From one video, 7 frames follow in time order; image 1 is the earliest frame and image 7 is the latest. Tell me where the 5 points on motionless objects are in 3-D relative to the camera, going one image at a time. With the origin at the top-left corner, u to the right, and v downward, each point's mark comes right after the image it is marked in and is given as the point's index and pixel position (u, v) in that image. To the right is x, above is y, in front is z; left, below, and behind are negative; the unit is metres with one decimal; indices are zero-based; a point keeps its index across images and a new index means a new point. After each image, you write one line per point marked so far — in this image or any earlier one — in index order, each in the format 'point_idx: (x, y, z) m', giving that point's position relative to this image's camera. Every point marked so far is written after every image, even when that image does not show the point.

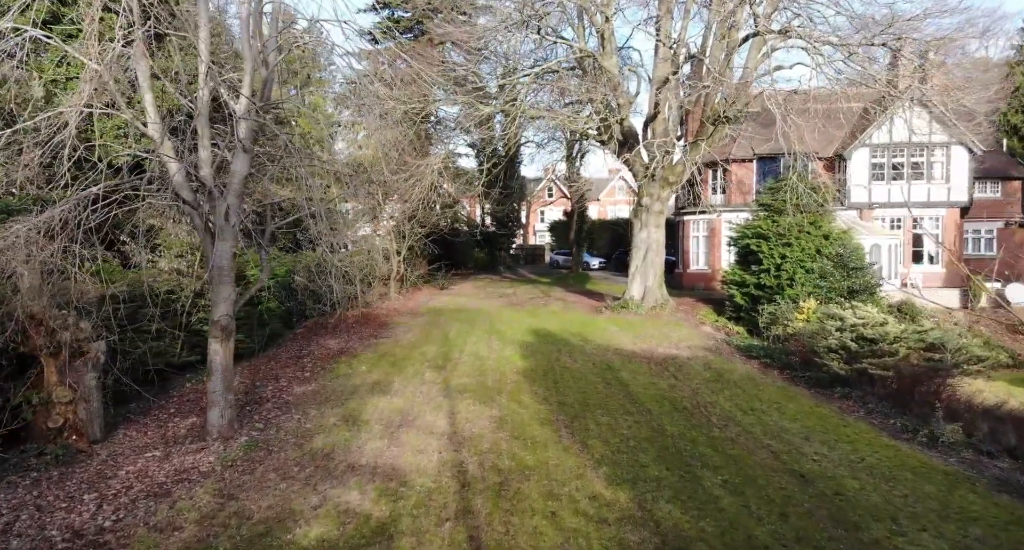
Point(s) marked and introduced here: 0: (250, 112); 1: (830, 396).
0: (-3.4, +2.1, +7.6) m
1: (+4.7, -1.8, +8.5) m
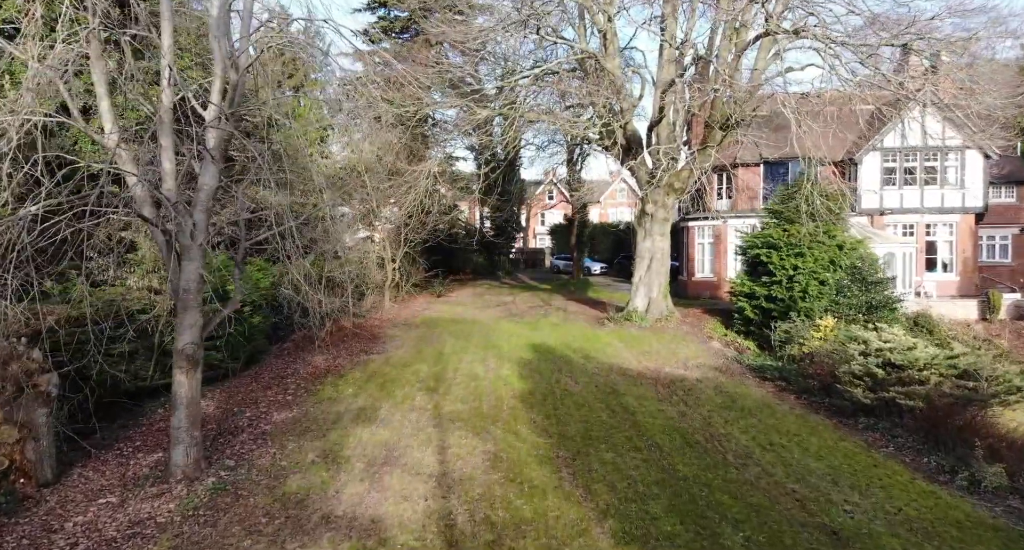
0: (-3.5, +1.9, +6.9) m
1: (+4.6, -2.1, +7.8) m
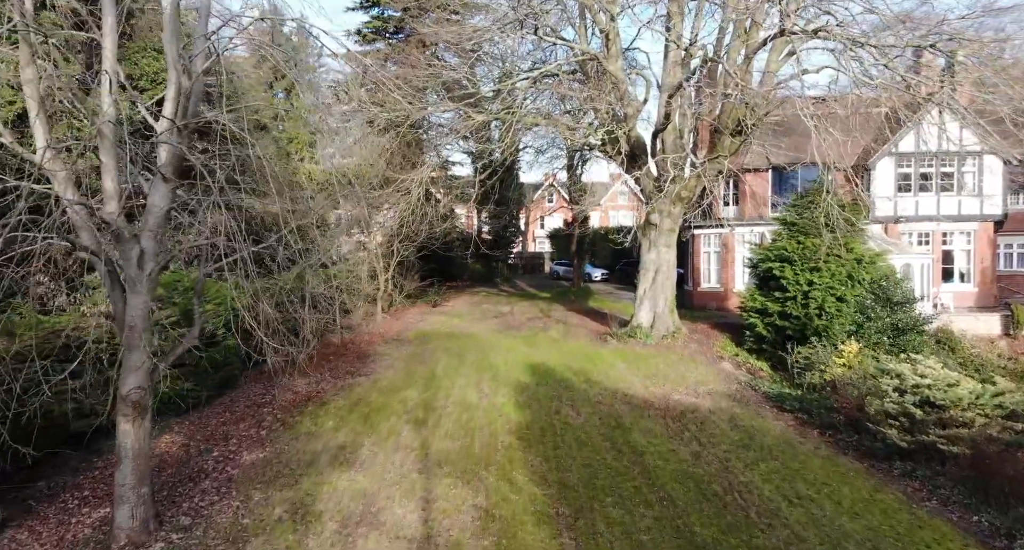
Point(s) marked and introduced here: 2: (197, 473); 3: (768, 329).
0: (-3.6, +1.5, +6.1) m
1: (+4.5, -2.4, +7.0) m
2: (-4.0, -2.5, +7.4) m
3: (+5.8, -1.2, +13.1) m
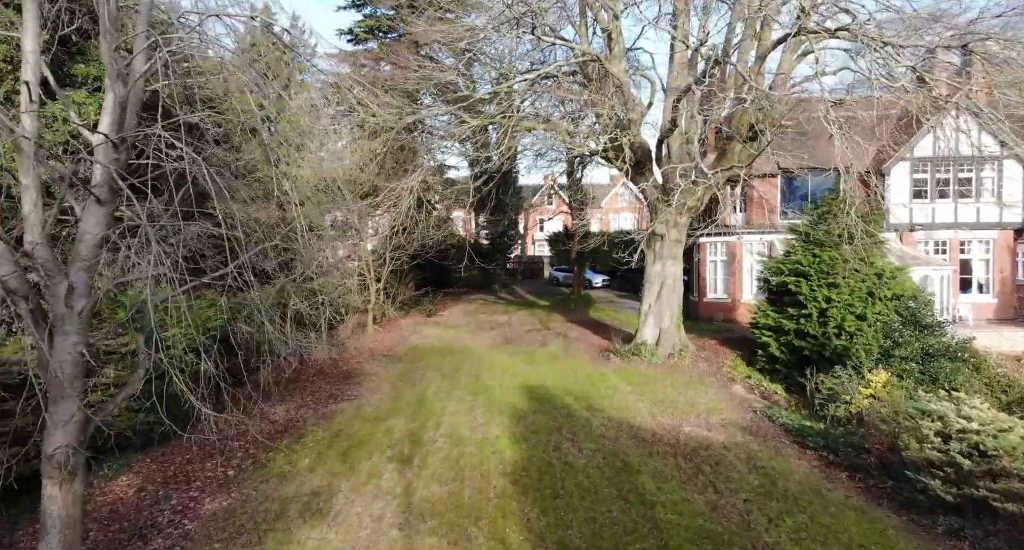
0: (-3.7, +1.2, +5.3) m
1: (+4.5, -2.7, +6.1) m
2: (-4.1, -2.9, +6.5) m
3: (+5.7, -1.6, +12.2) m
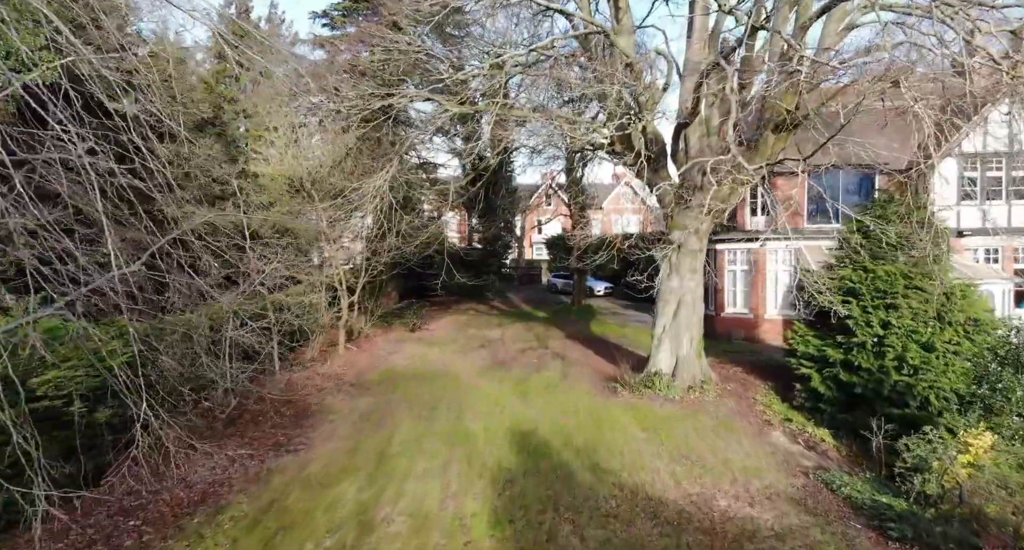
0: (-3.9, +0.9, +3.1) m
1: (+4.2, -3.0, +4.0) m
2: (-4.3, -3.2, +4.4) m
3: (+5.5, -1.9, +10.1) m
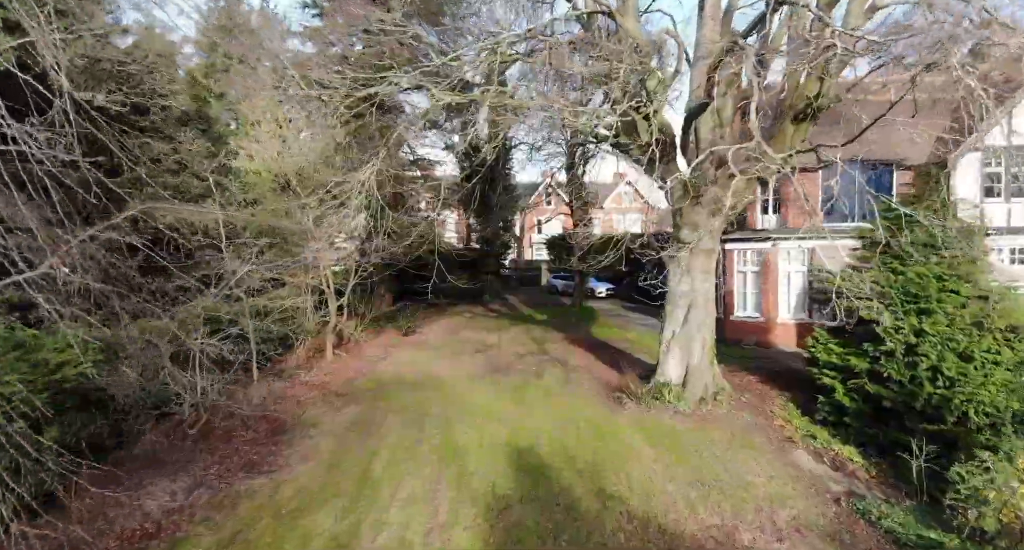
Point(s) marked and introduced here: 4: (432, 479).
0: (-3.9, +0.8, +2.3) m
1: (+4.2, -3.1, +3.1) m
2: (-4.4, -3.2, +3.5) m
3: (+5.4, -1.9, +9.2) m
4: (-1.1, -2.8, +7.6) m
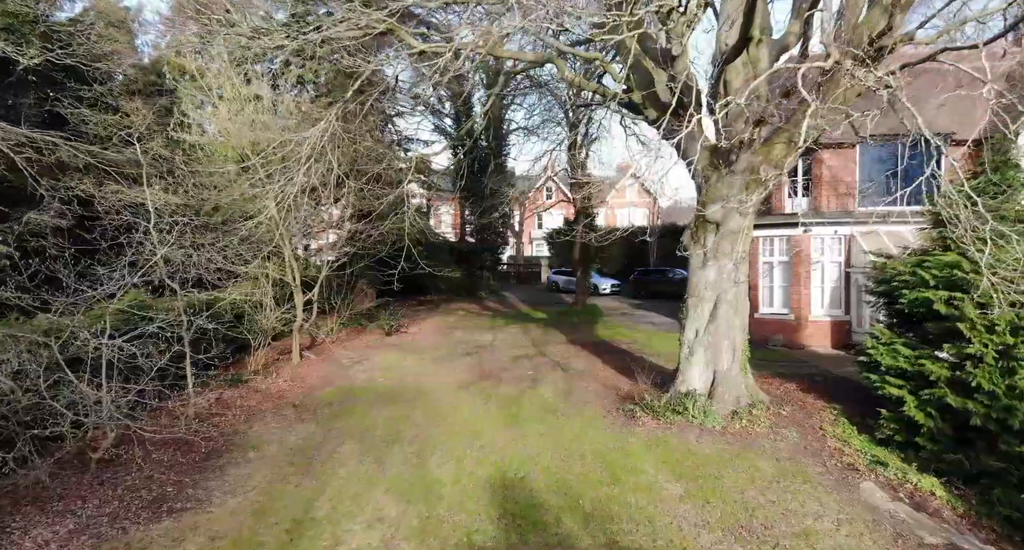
0: (-4.1, +1.0, +0.4) m
1: (+4.0, -2.9, +1.2) m
2: (-4.6, -3.0, +1.7) m
3: (+5.3, -1.7, +7.4) m
4: (-1.2, -2.6, +5.8) m
